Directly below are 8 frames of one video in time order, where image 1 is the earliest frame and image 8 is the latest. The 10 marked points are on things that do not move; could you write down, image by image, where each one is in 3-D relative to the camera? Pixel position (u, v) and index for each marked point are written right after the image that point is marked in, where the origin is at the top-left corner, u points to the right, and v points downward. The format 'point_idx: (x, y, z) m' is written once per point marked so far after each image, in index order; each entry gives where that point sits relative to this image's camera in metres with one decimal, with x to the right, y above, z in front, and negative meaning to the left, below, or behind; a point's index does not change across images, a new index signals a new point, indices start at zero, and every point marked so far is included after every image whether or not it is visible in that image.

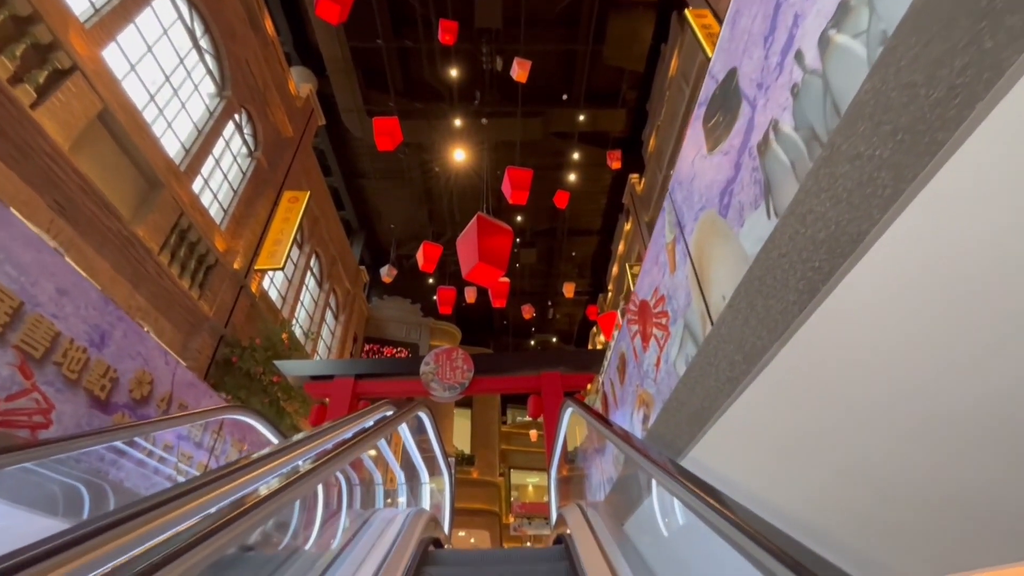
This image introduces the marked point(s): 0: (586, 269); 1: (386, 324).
0: (+2.2, +0.5, +15.4) m
1: (-3.6, -1.0, +14.9) m
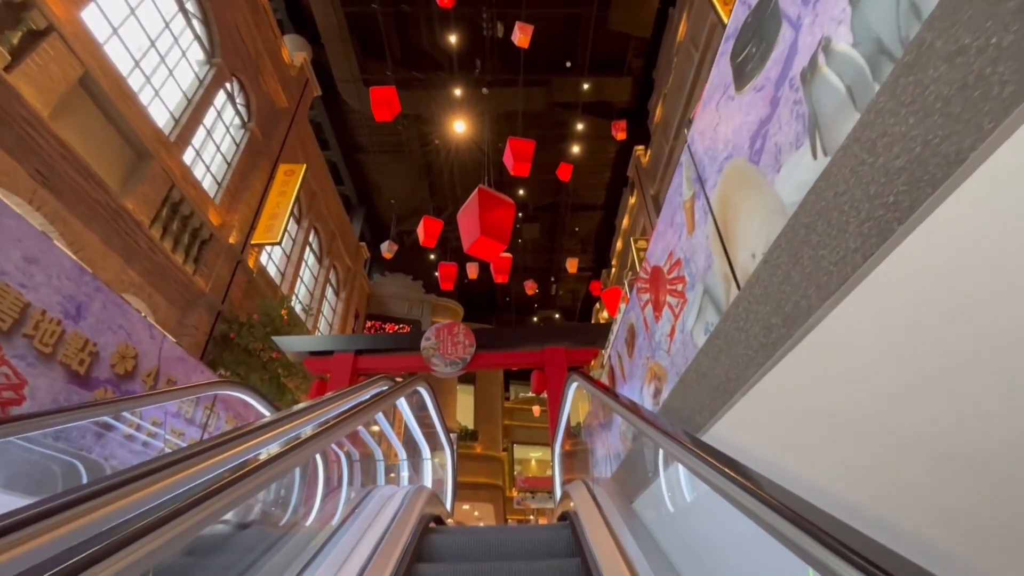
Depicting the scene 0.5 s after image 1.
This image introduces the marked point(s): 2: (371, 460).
0: (+2.2, +1.2, +15.2) m
1: (-3.5, -0.4, +14.8) m
2: (-1.3, -1.6, +4.8) m
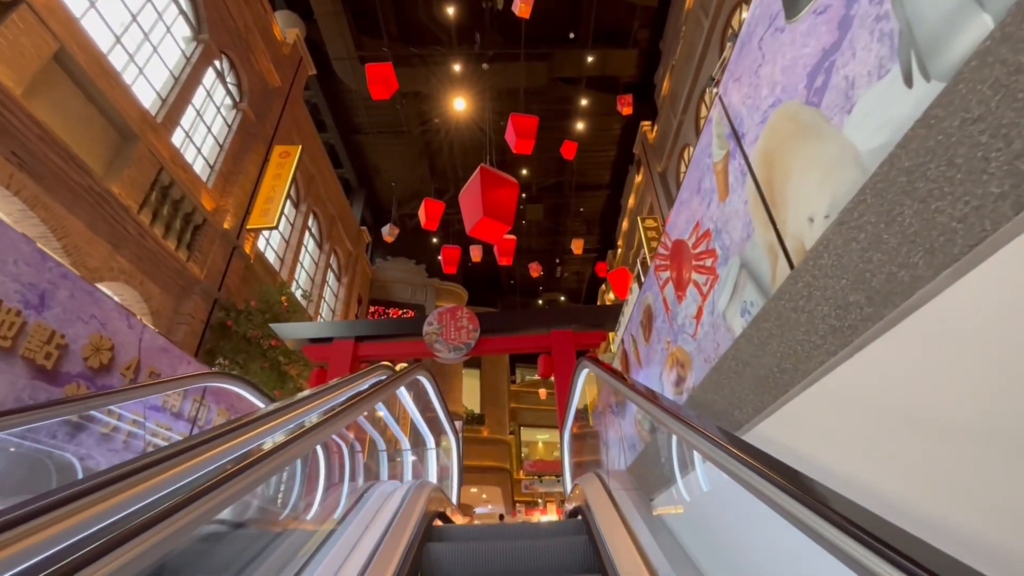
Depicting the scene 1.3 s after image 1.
0: (+2.3, +1.8, +14.8) m
1: (-3.4, +0.1, +14.6) m
2: (-1.2, -1.4, +4.6) m
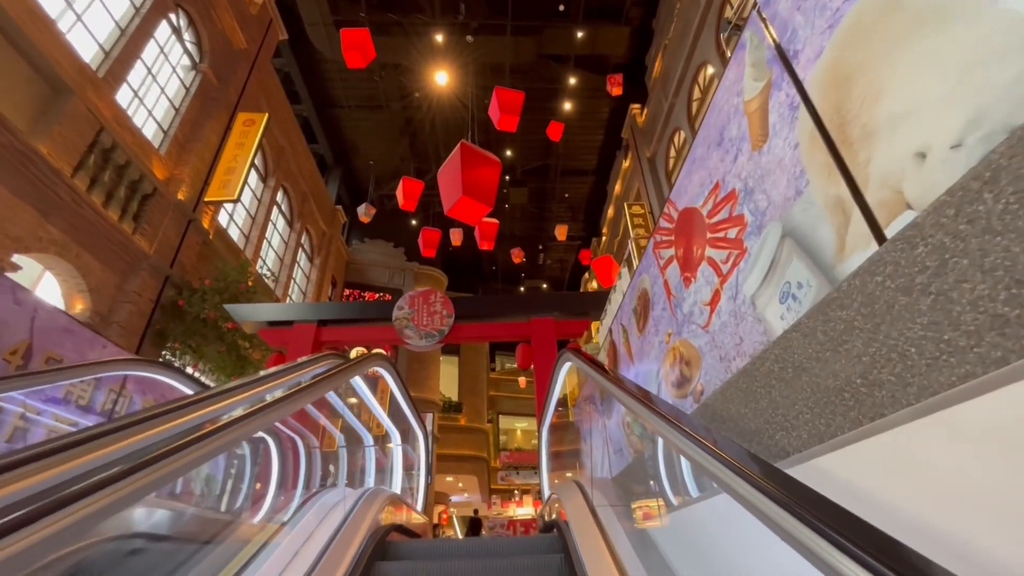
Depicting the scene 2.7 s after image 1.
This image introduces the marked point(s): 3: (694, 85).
0: (+1.9, +2.1, +14.5) m
1: (-3.9, +0.5, +14.0) m
2: (-1.5, -1.3, +4.2) m
3: (+3.0, +3.4, +8.7) m
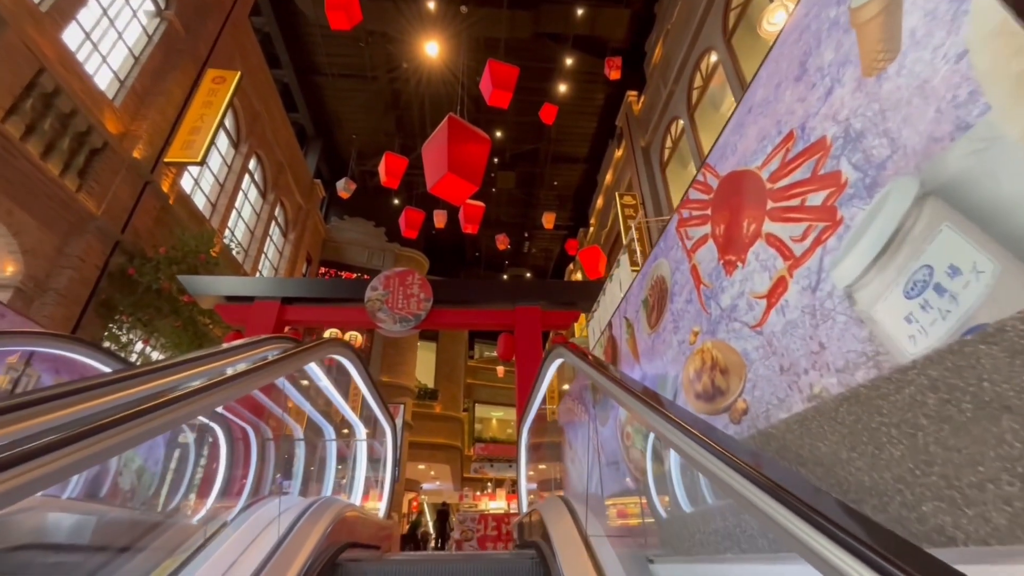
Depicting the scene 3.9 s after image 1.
0: (+1.5, +2.3, +14.1) m
1: (-4.3, +1.0, +13.5) m
2: (-1.6, -1.1, +3.8) m
3: (+2.9, +3.4, +8.4) m
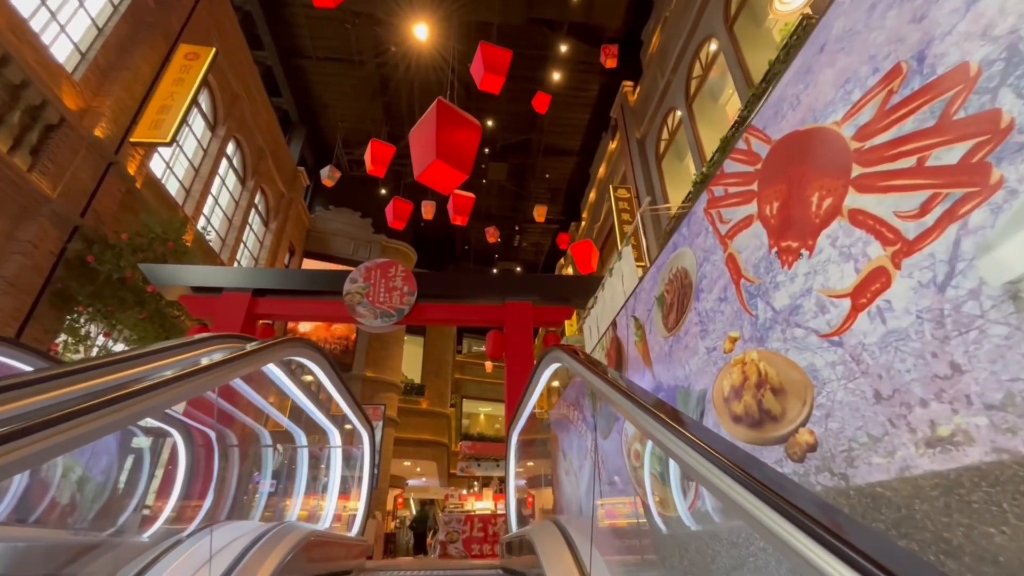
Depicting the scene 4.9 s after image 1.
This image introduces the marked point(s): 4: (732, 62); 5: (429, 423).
0: (+1.3, +2.5, +13.8) m
1: (-4.5, +1.2, +13.1) m
2: (-1.7, -1.0, +3.5) m
3: (+2.8, +3.5, +8.1) m
4: (+2.8, +2.9, +6.8) m
5: (-2.2, -3.6, +14.1) m
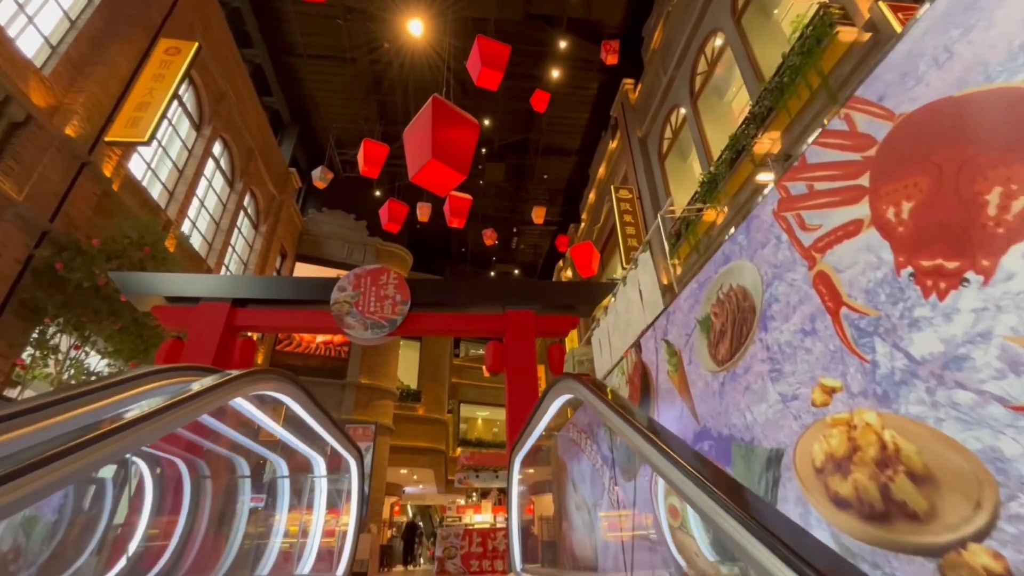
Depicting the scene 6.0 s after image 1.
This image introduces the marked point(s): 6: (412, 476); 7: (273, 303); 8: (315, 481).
0: (+1.2, +2.4, +13.4) m
1: (-4.6, +1.1, +12.7) m
2: (-1.7, -1.1, +3.1) m
3: (+2.8, +3.4, +7.8) m
4: (+2.8, +2.9, +6.5) m
5: (-2.2, -3.7, +13.7) m
6: (-2.6, -5.0, +13.8) m
7: (-2.4, -0.1, +5.5) m
8: (-1.5, -1.4, +4.2) m
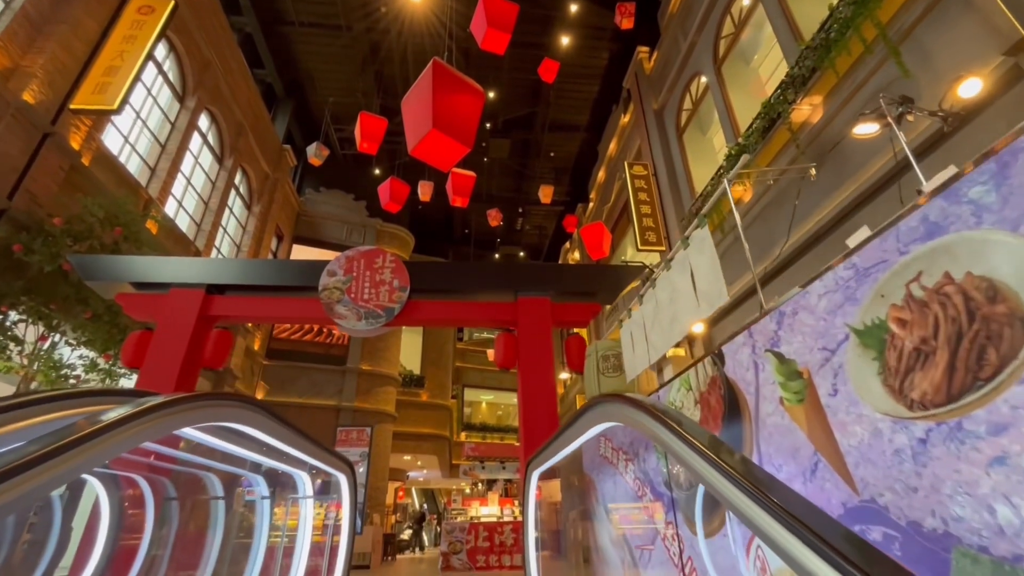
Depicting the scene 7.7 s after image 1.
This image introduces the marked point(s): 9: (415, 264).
0: (+1.3, +2.8, +12.8) m
1: (-4.5, +1.5, +12.2) m
2: (-1.6, -1.0, +2.7) m
3: (+2.9, +3.7, +7.1) m
4: (+2.9, +3.1, +5.9) m
5: (-2.1, -3.3, +13.3) m
6: (-2.5, -4.5, +13.5) m
7: (-2.3, 0.0, +5.0) m
8: (-1.4, -1.3, +3.8) m
9: (-0.9, +0.2, +5.0) m
